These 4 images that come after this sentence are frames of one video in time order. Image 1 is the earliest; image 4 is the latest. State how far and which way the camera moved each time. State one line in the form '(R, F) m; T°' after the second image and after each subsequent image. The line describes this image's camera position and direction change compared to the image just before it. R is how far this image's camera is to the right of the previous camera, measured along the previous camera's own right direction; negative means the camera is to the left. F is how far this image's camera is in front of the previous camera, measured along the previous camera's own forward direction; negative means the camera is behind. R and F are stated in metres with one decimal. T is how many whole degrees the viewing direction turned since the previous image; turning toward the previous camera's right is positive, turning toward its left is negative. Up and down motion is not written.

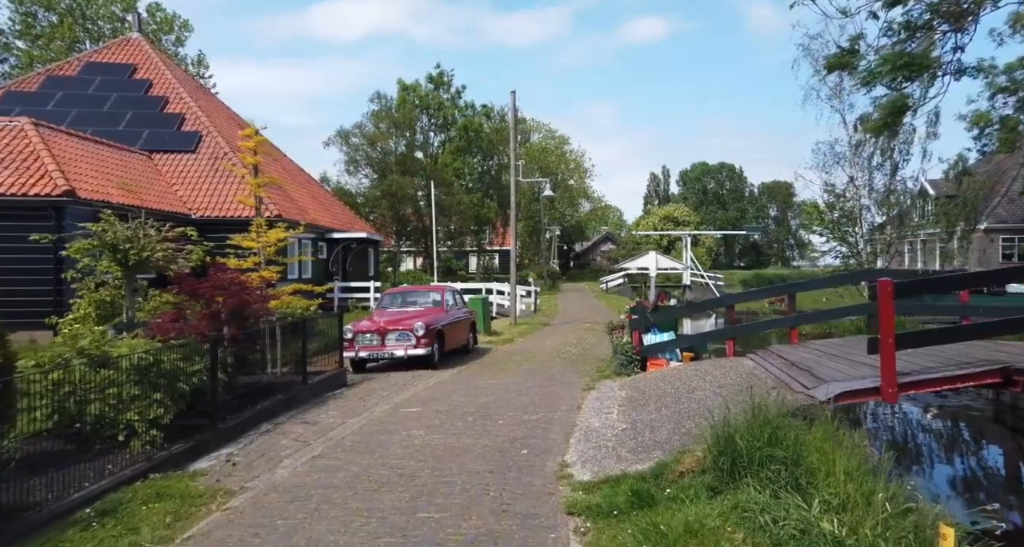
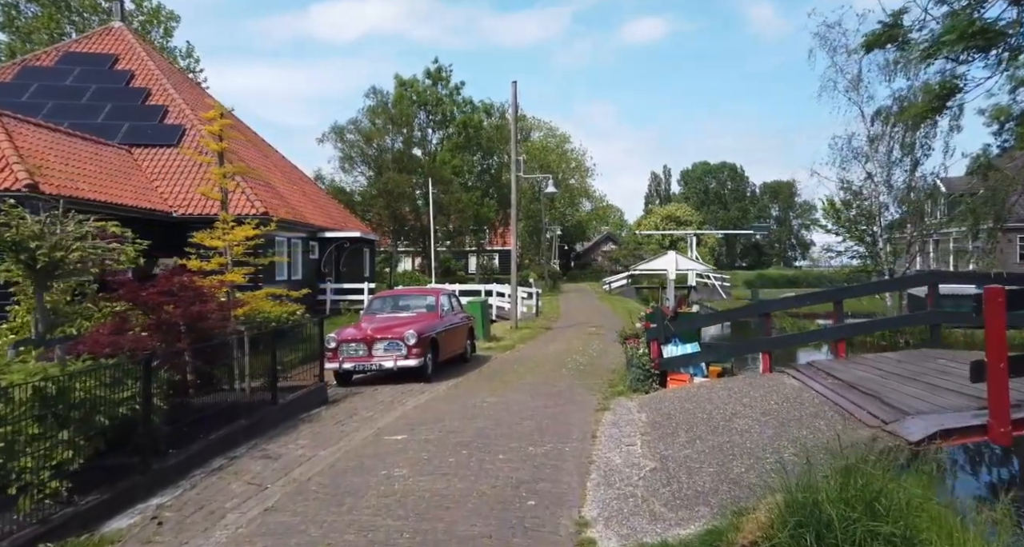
(0.0, +1.4) m; 0°
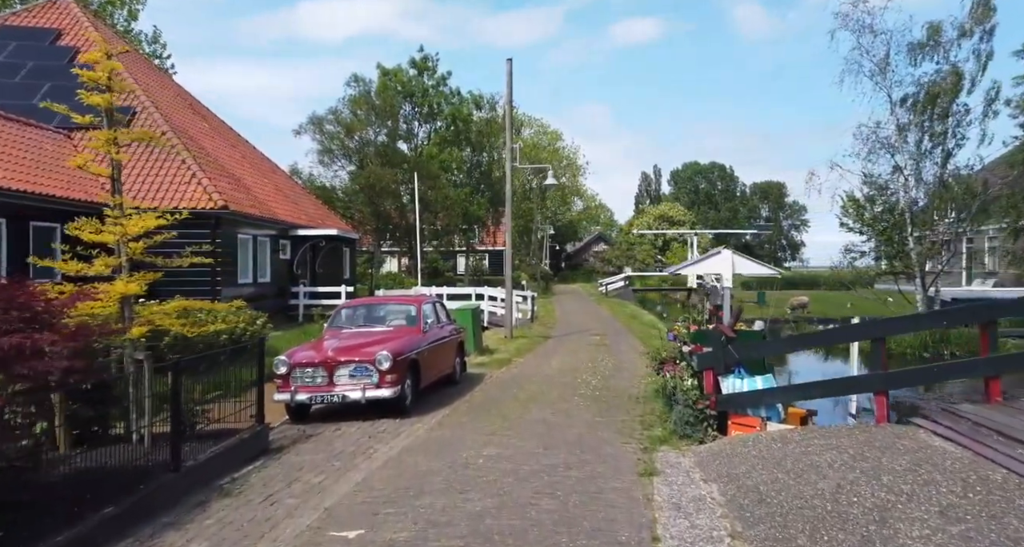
(-0.2, +2.8) m; +1°
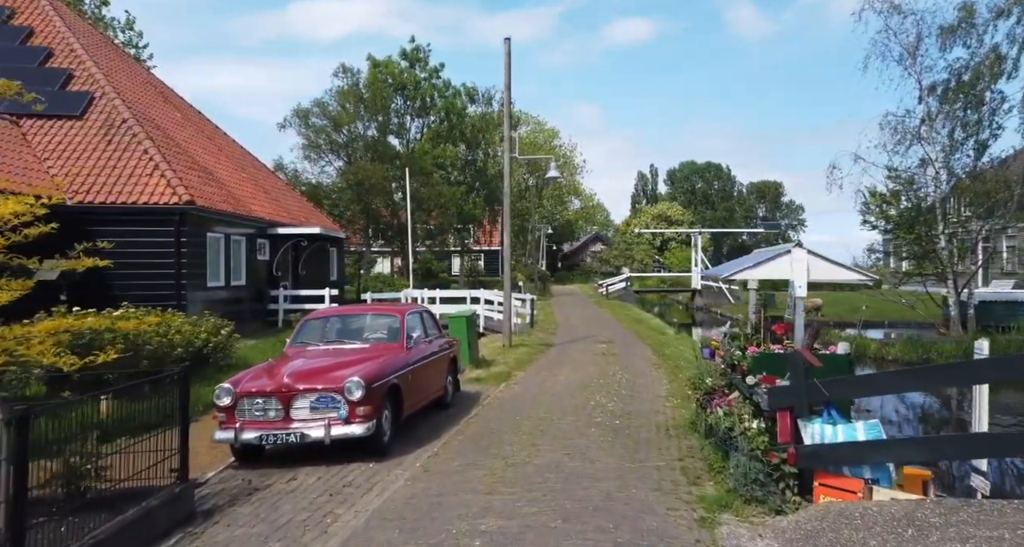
(-0.1, +2.1) m; 0°
